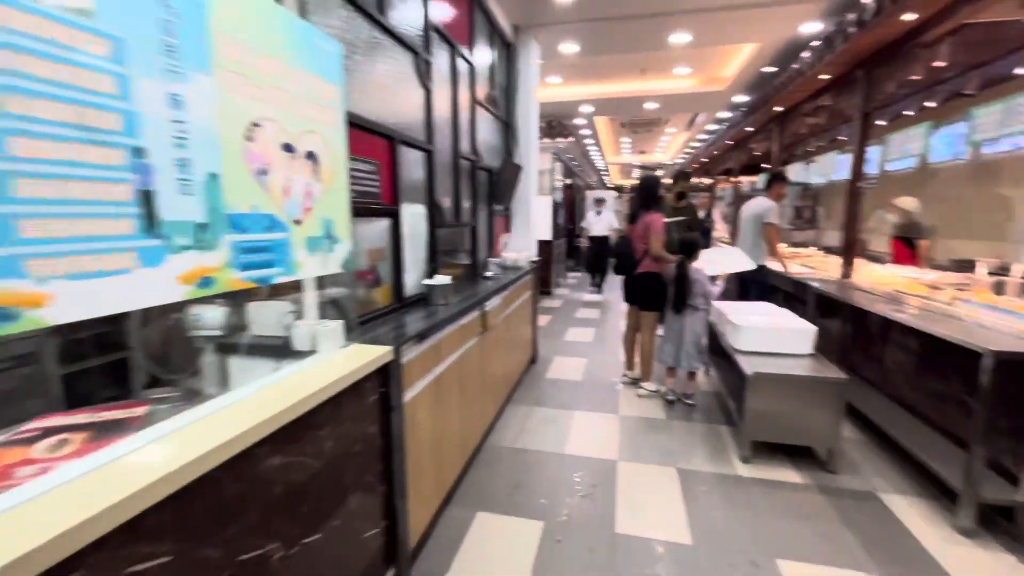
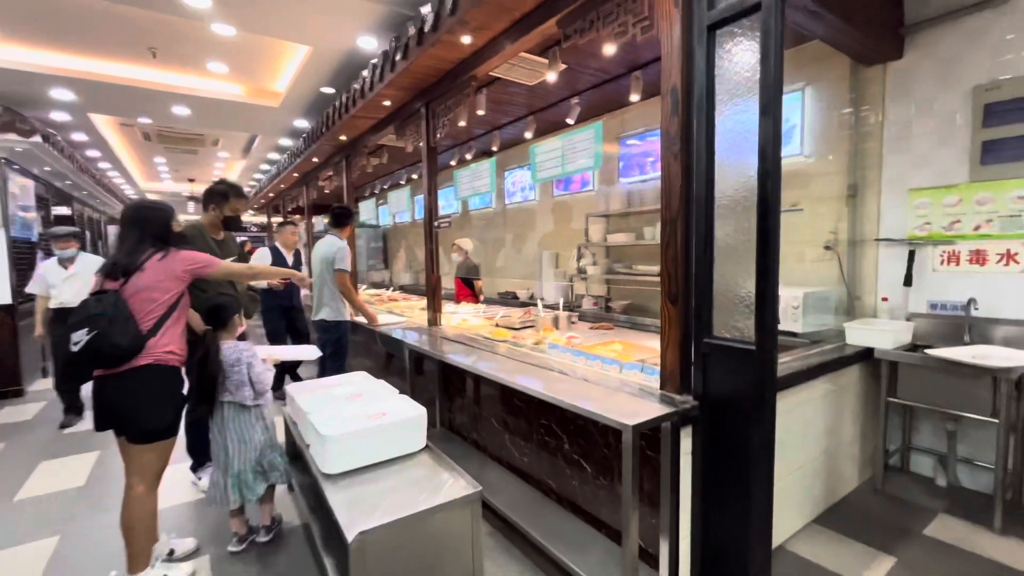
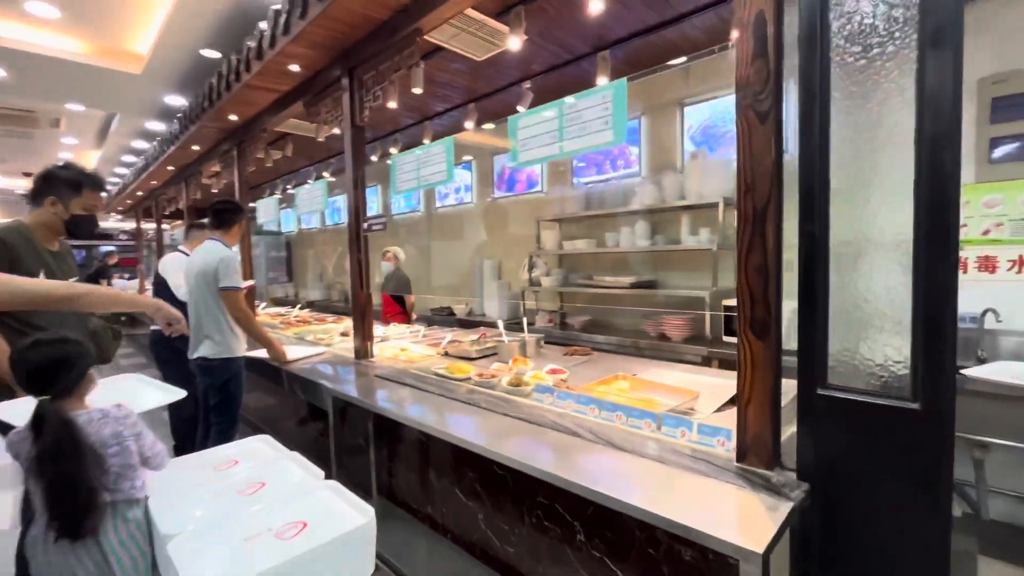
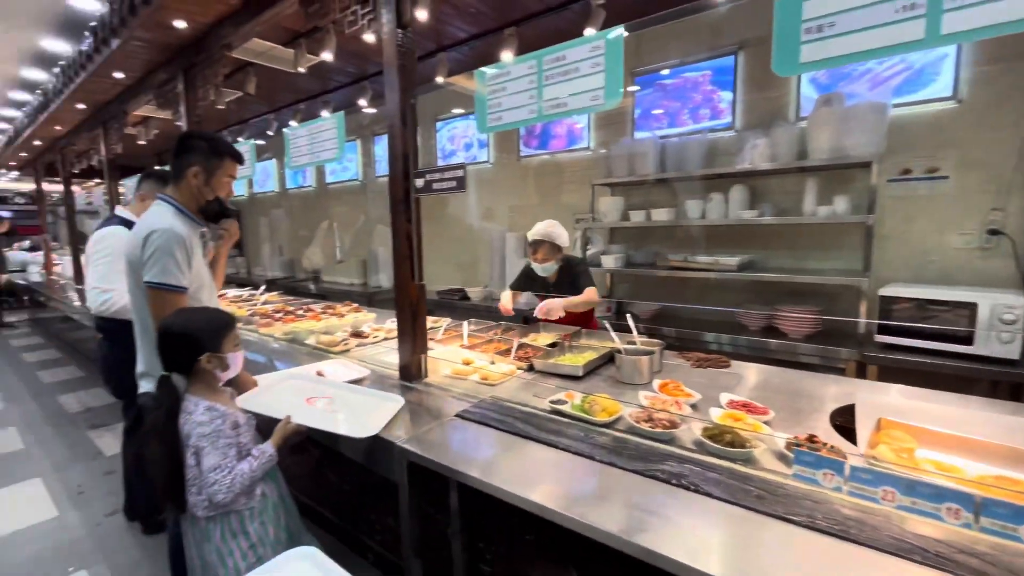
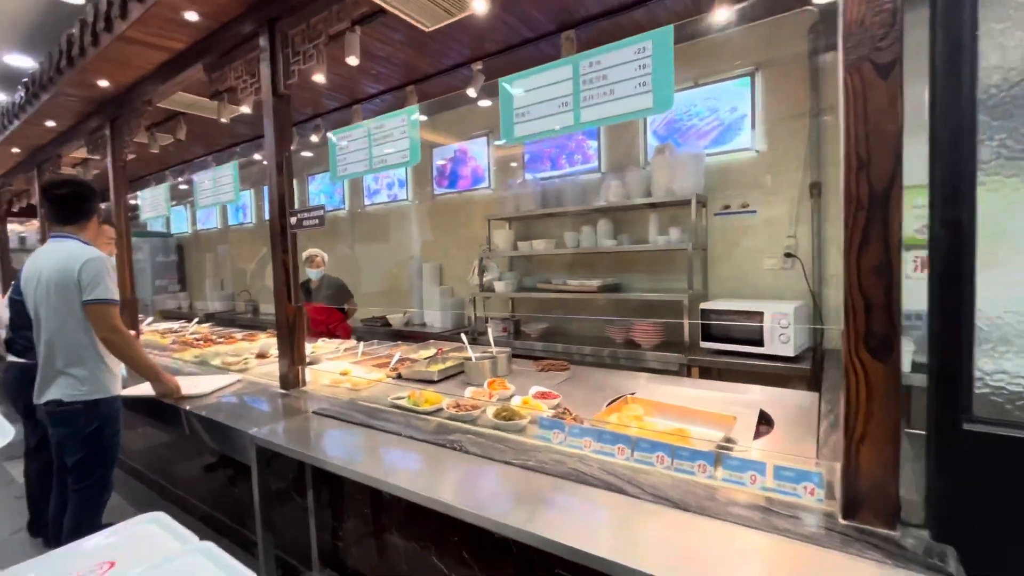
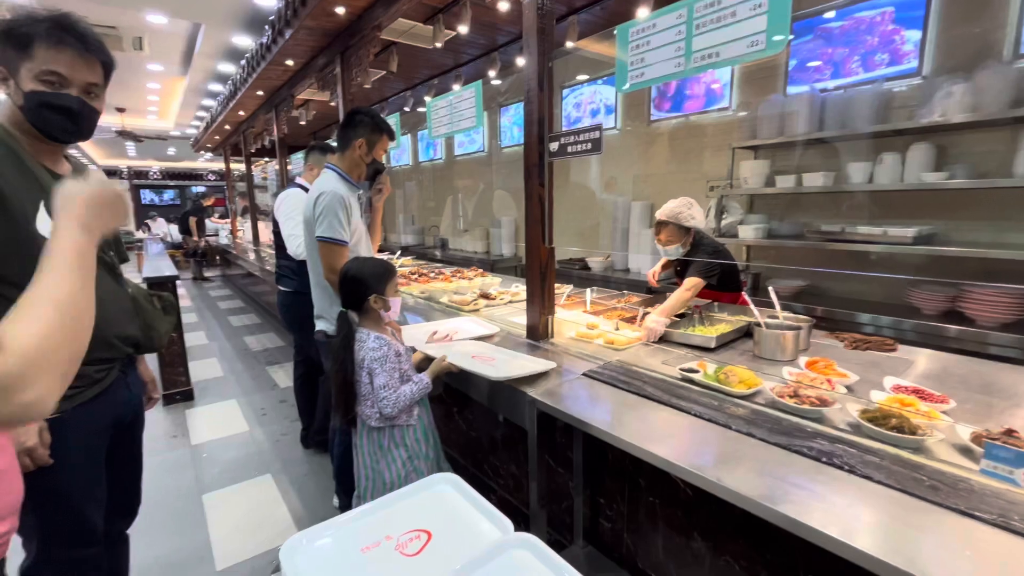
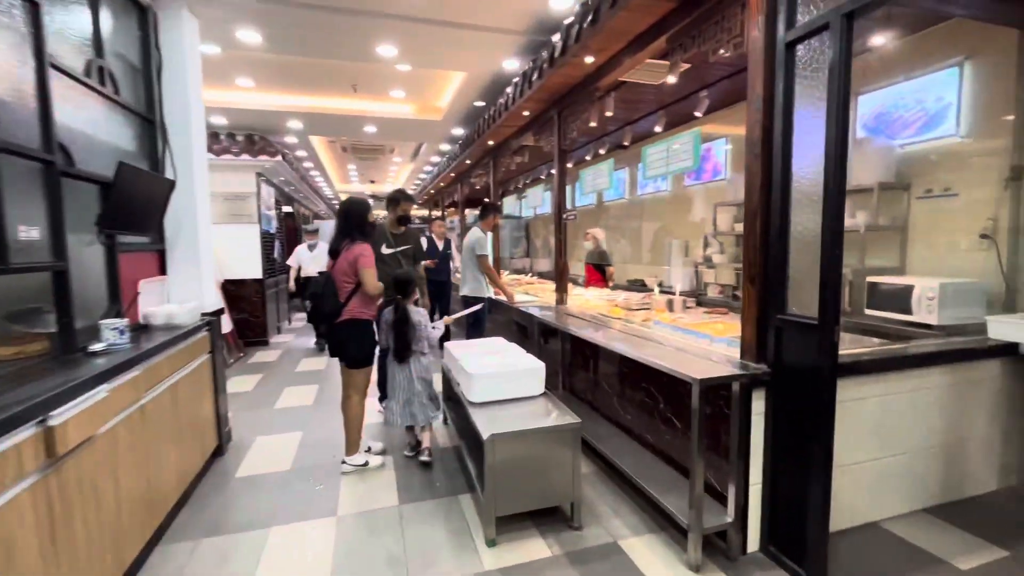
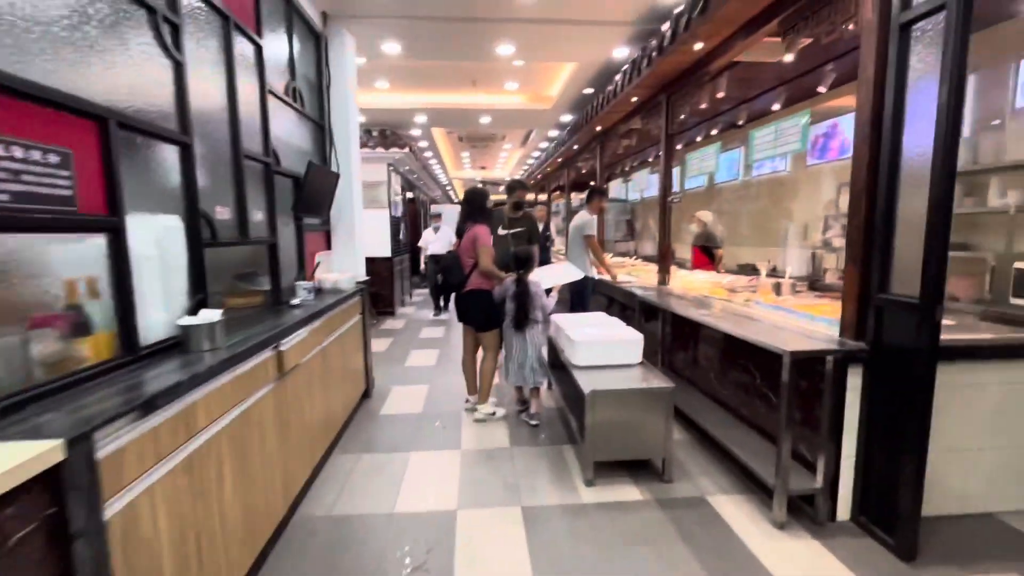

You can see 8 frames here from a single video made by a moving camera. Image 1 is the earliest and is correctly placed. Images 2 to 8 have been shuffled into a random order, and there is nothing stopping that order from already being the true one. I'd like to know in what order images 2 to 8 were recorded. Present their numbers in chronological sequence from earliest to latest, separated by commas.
8, 7, 2, 3, 5, 4, 6
